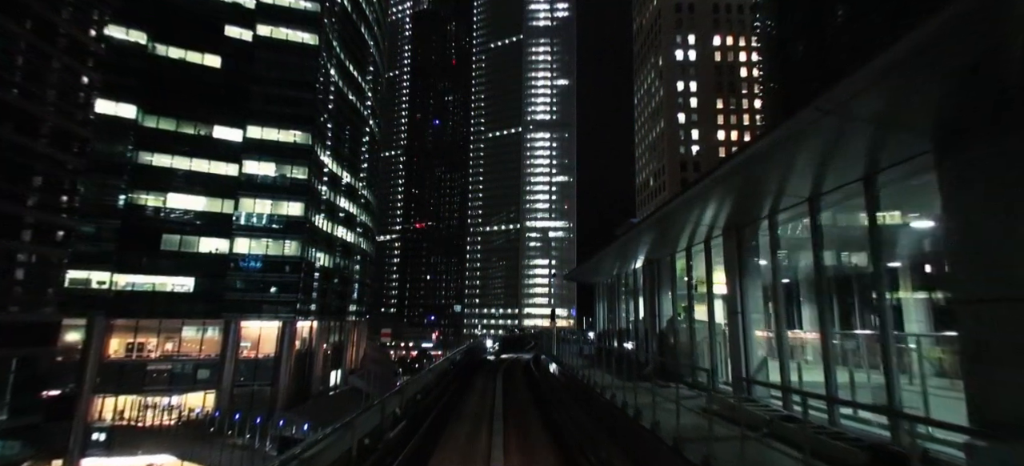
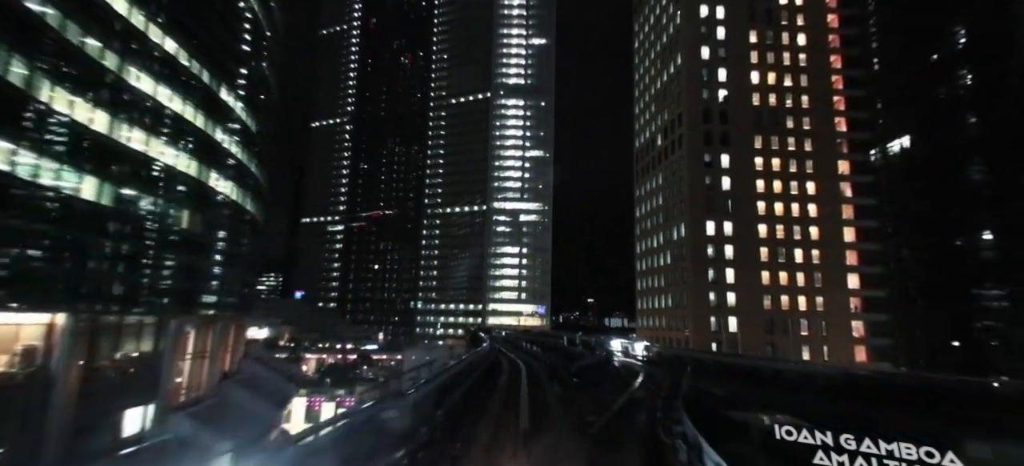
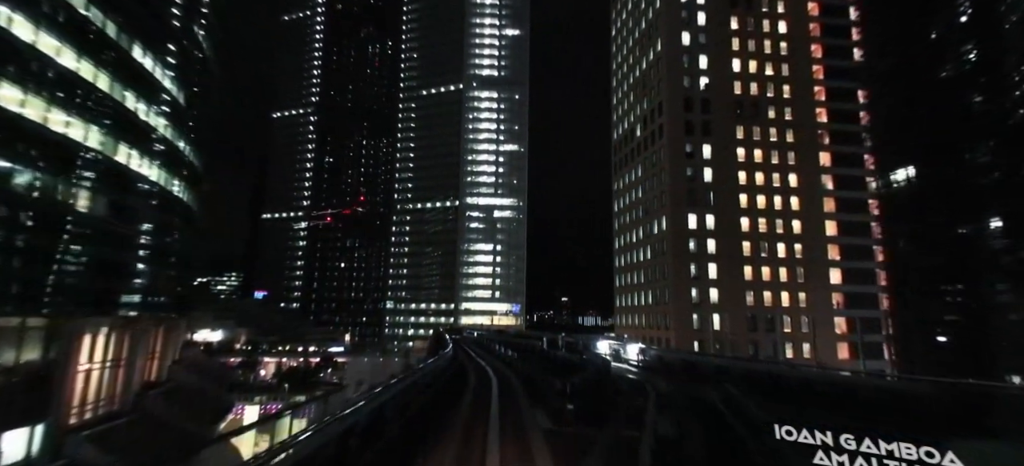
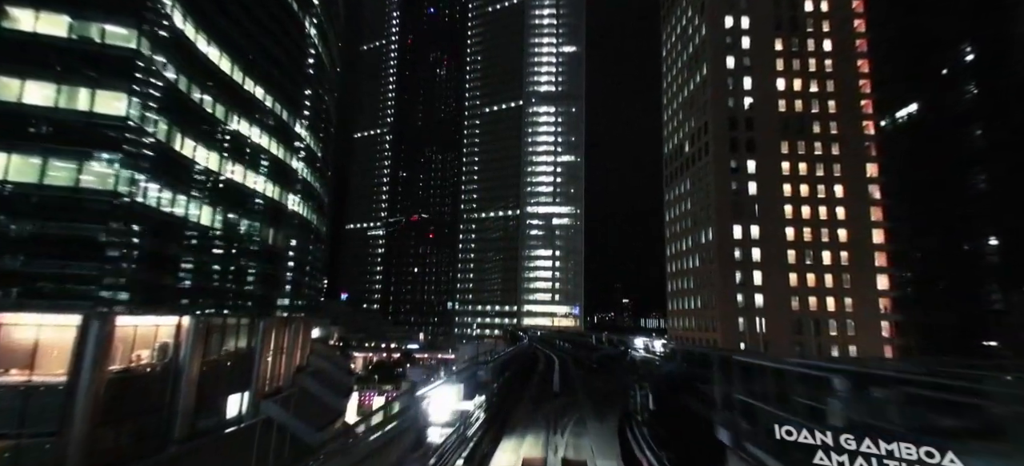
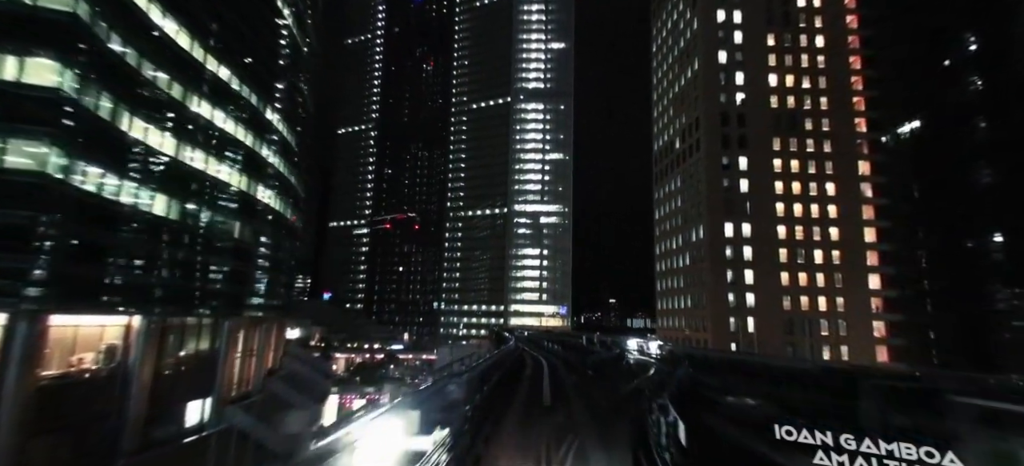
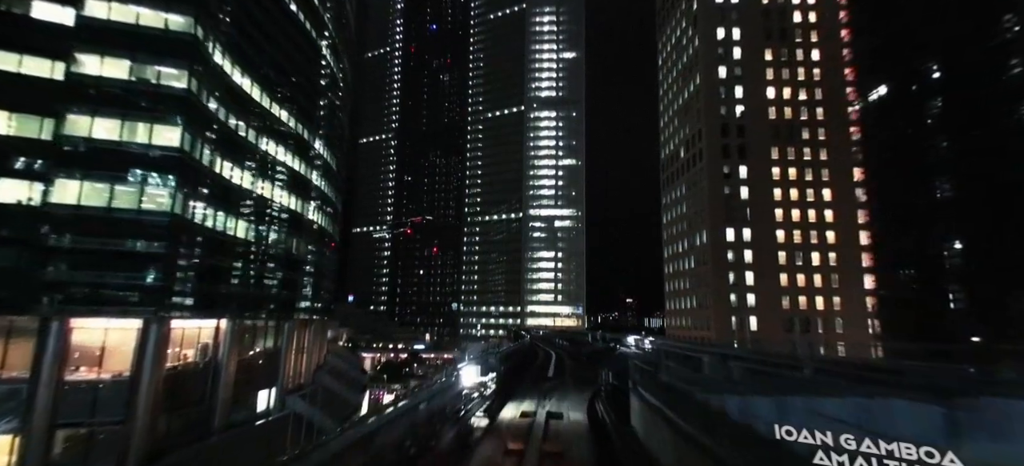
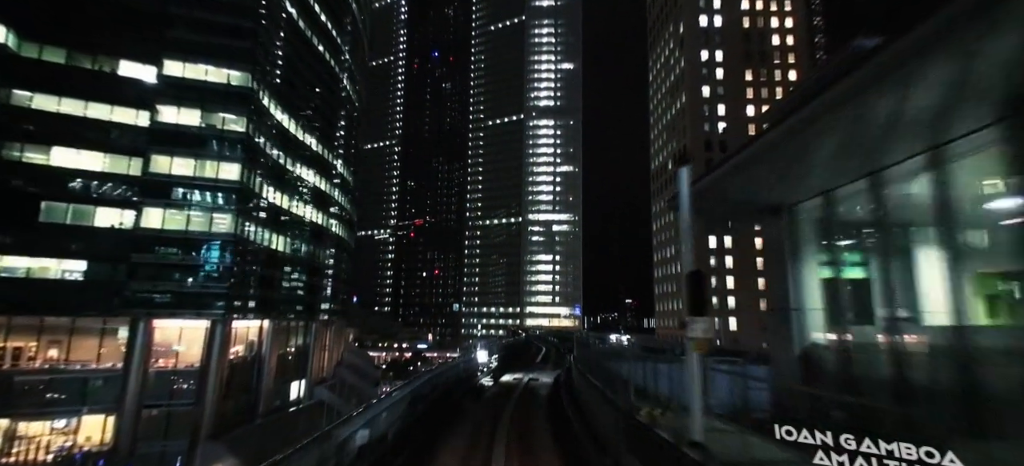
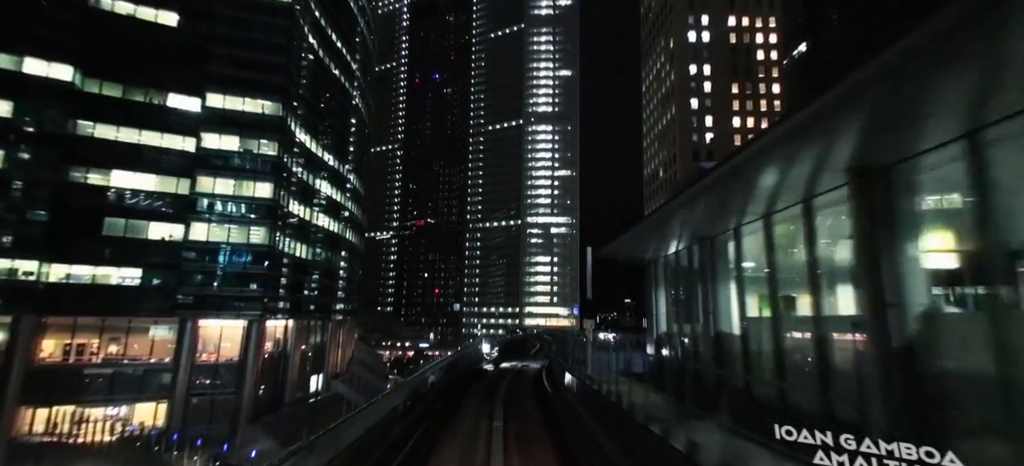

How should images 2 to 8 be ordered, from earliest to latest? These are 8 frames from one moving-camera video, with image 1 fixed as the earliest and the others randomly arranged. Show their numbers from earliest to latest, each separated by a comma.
8, 7, 6, 4, 5, 2, 3
